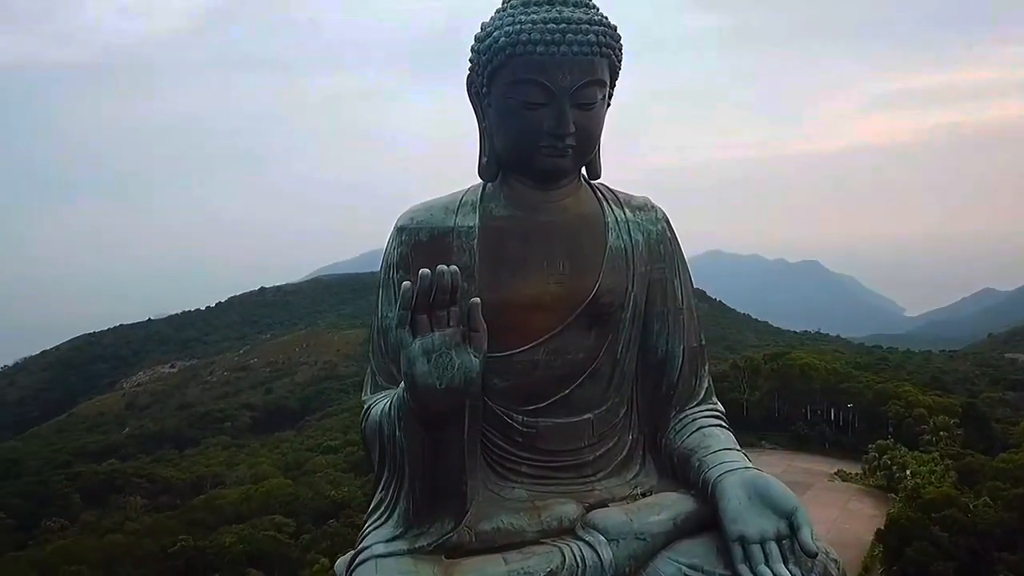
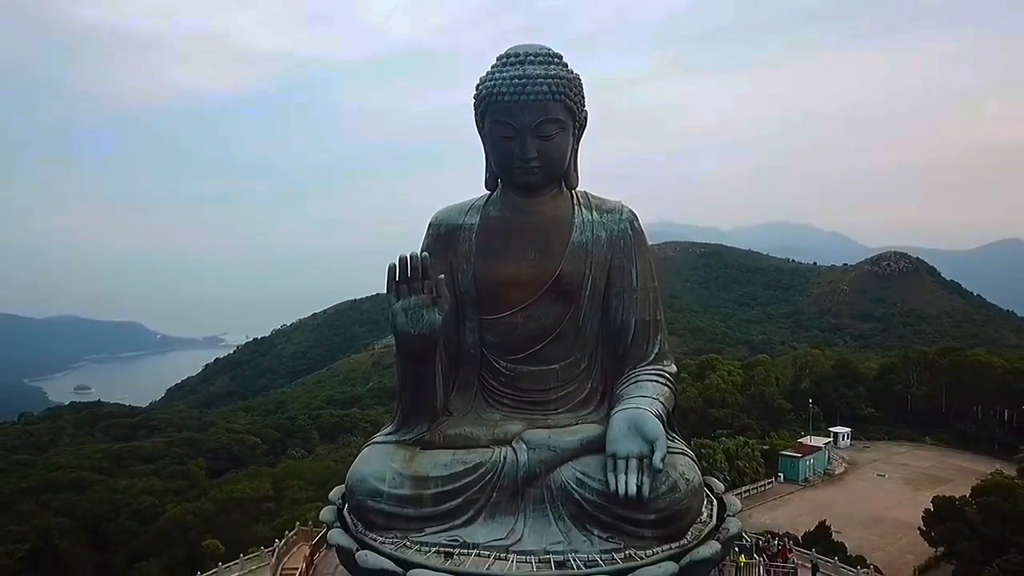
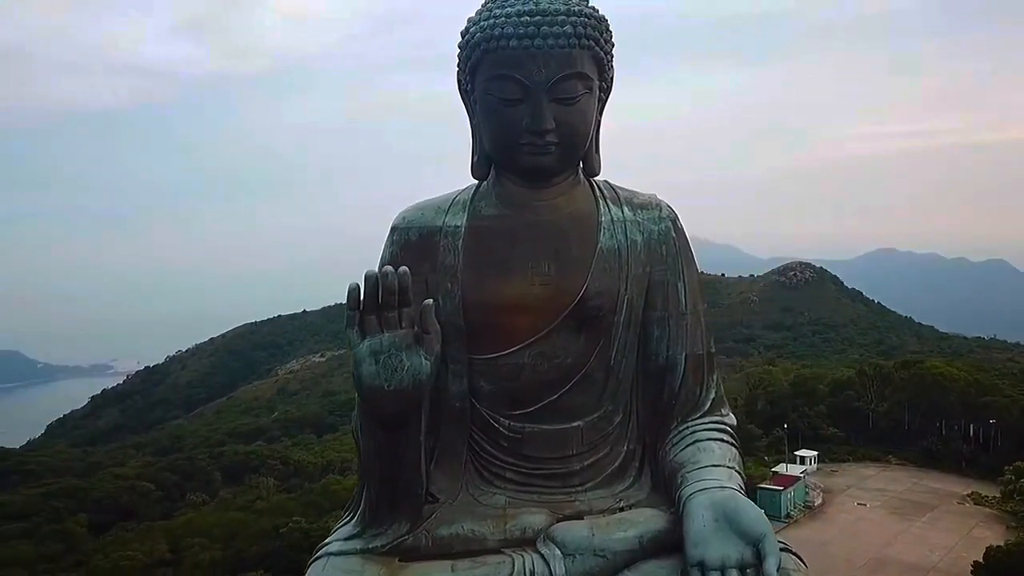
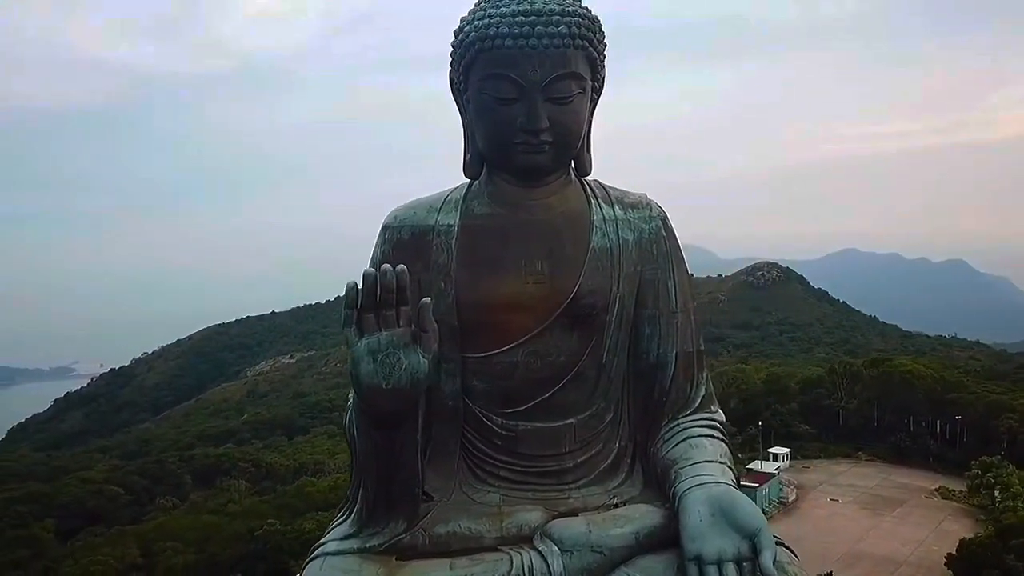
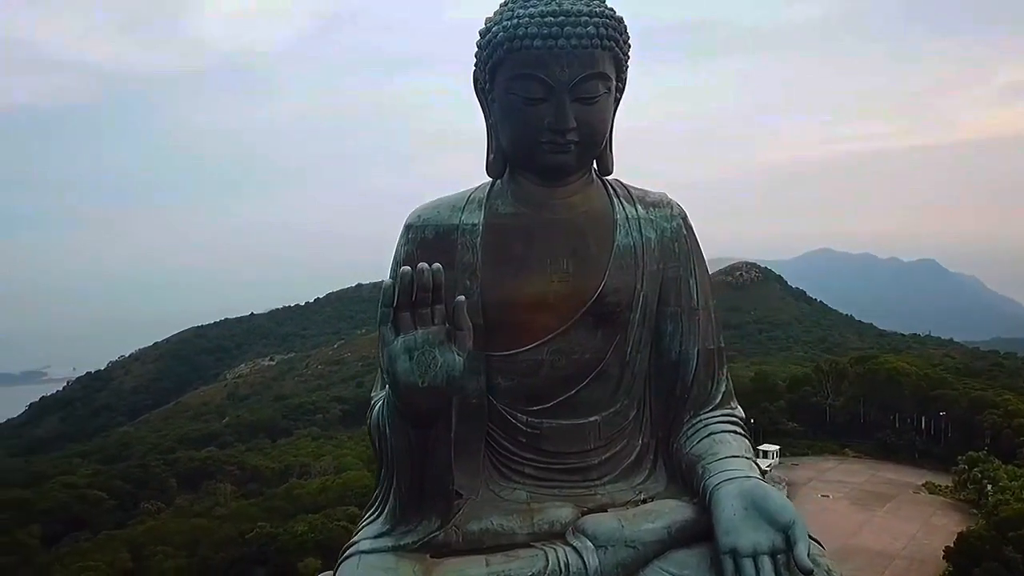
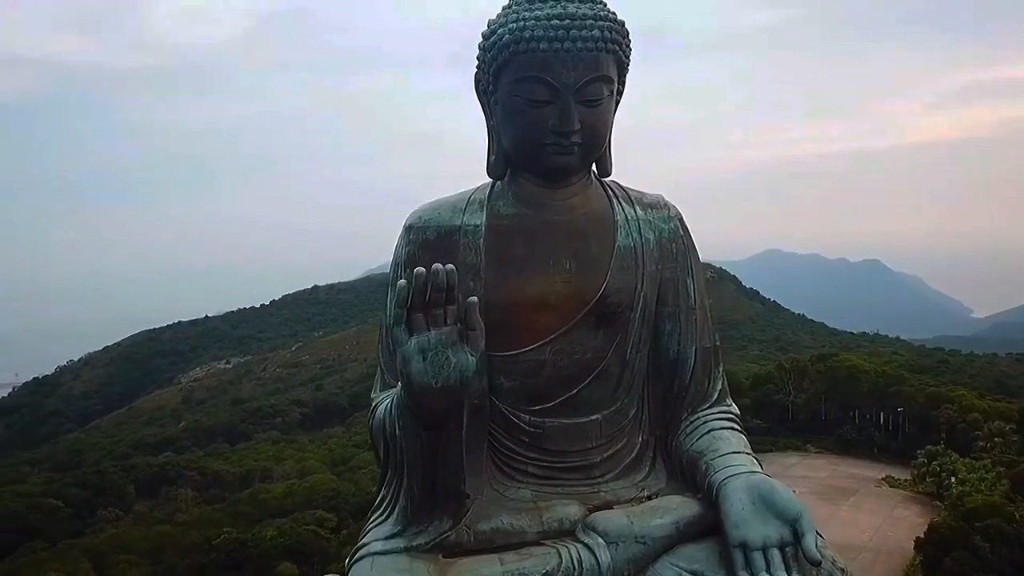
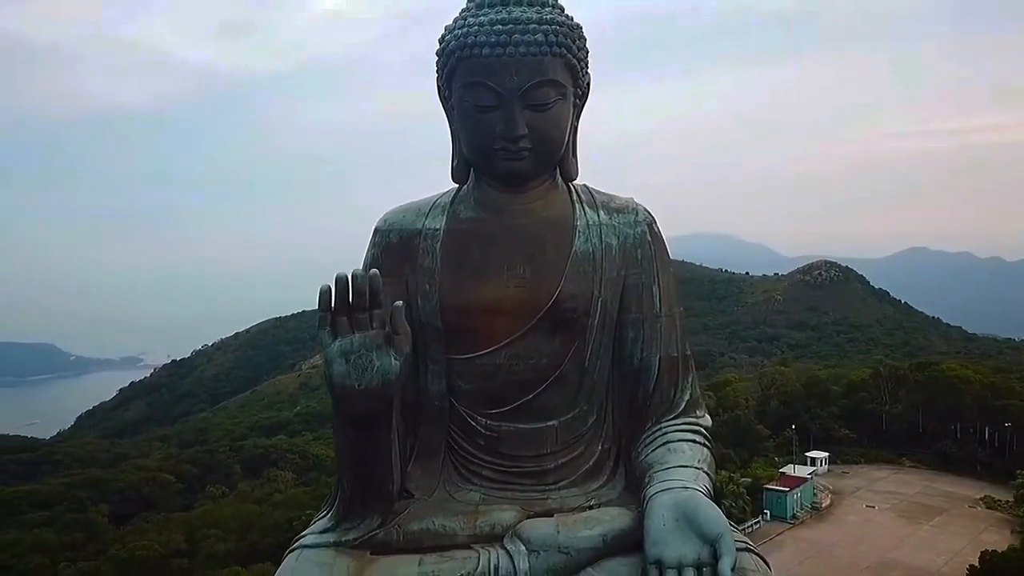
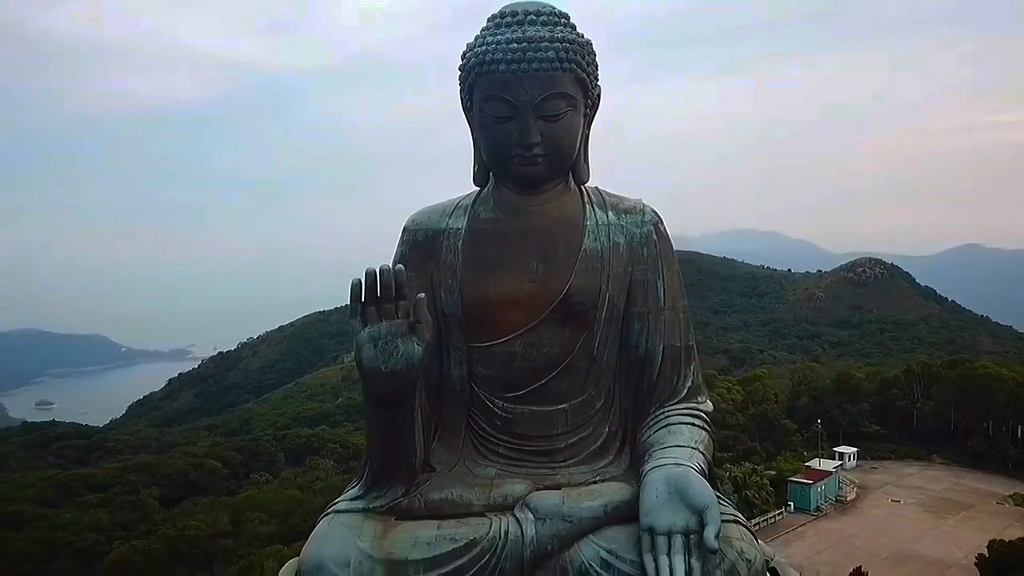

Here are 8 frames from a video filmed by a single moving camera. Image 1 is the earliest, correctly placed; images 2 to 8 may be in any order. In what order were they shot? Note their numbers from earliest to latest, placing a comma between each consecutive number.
6, 5, 4, 3, 7, 8, 2
